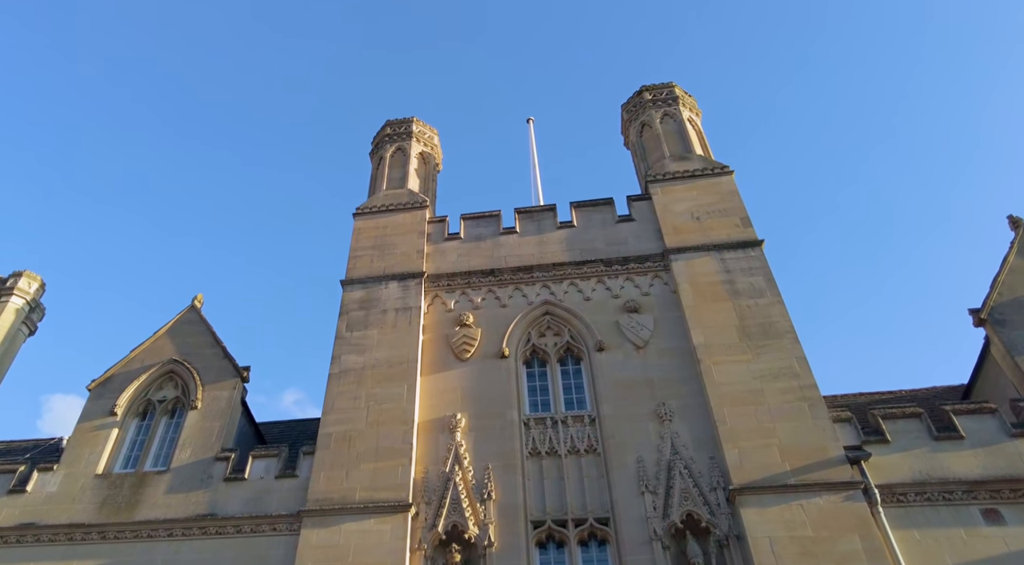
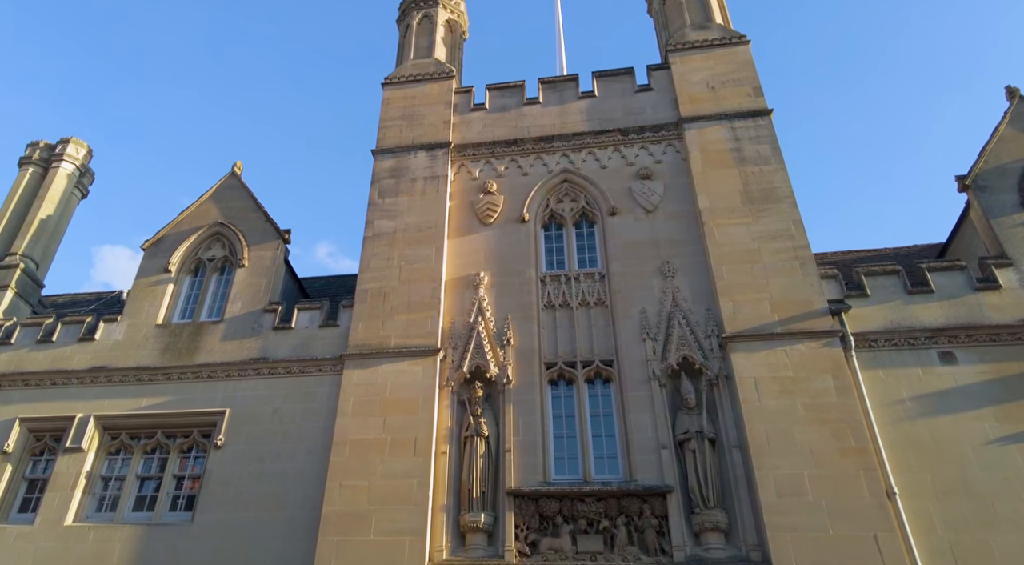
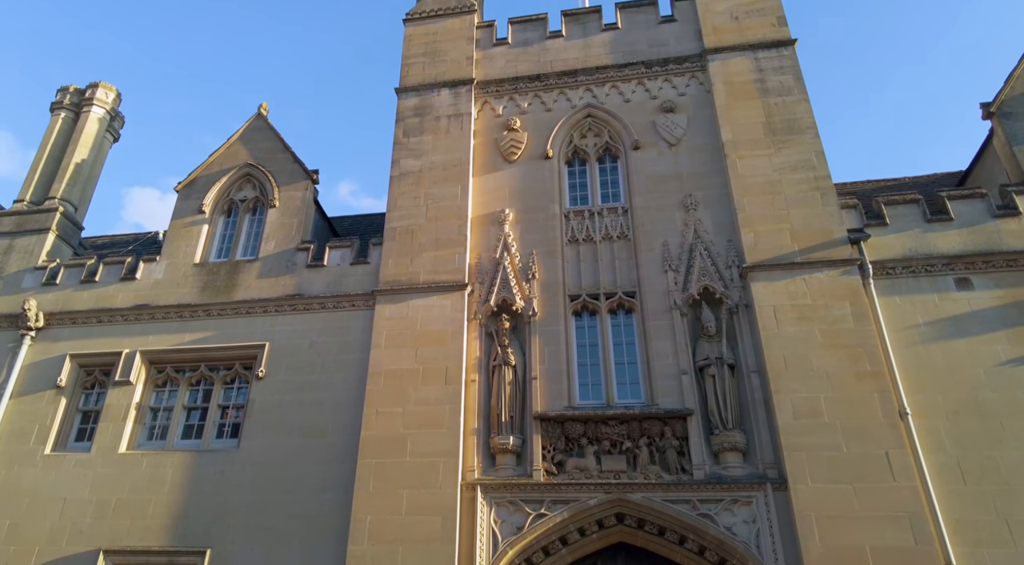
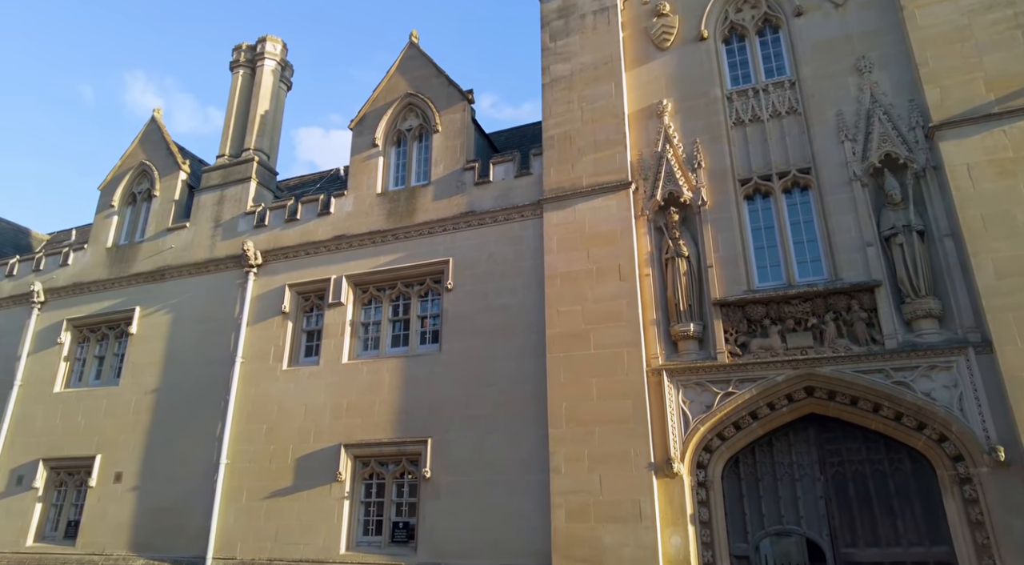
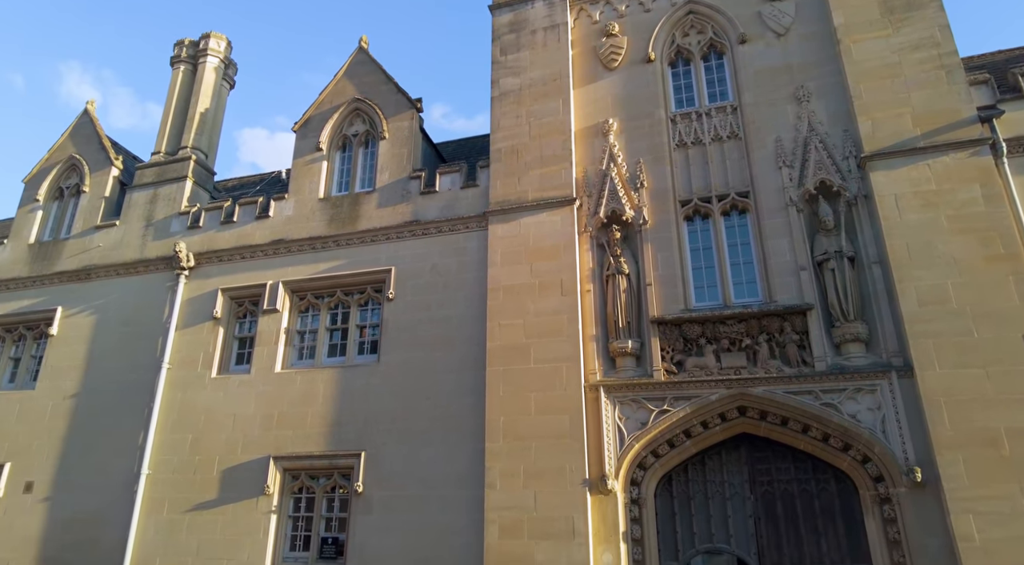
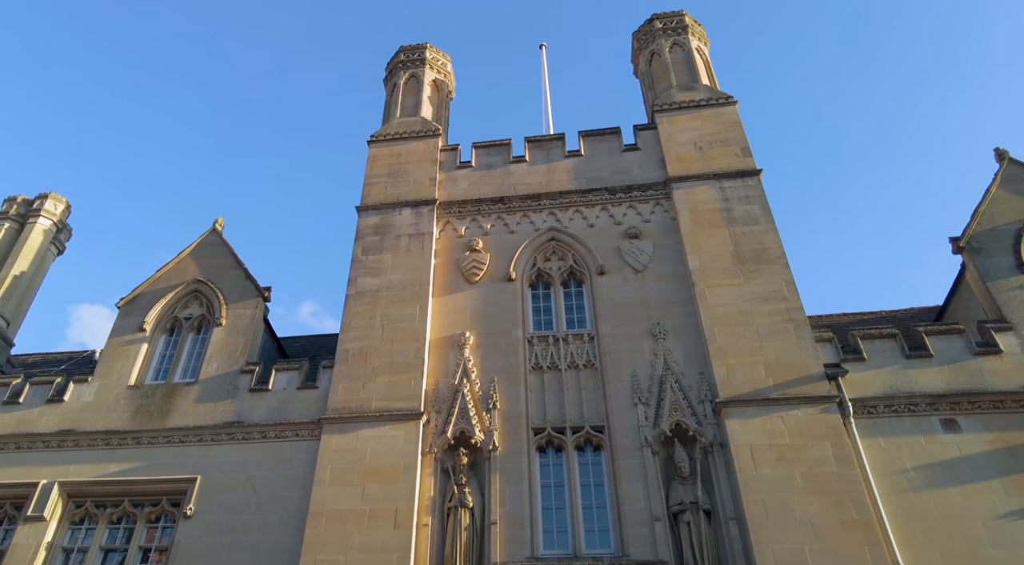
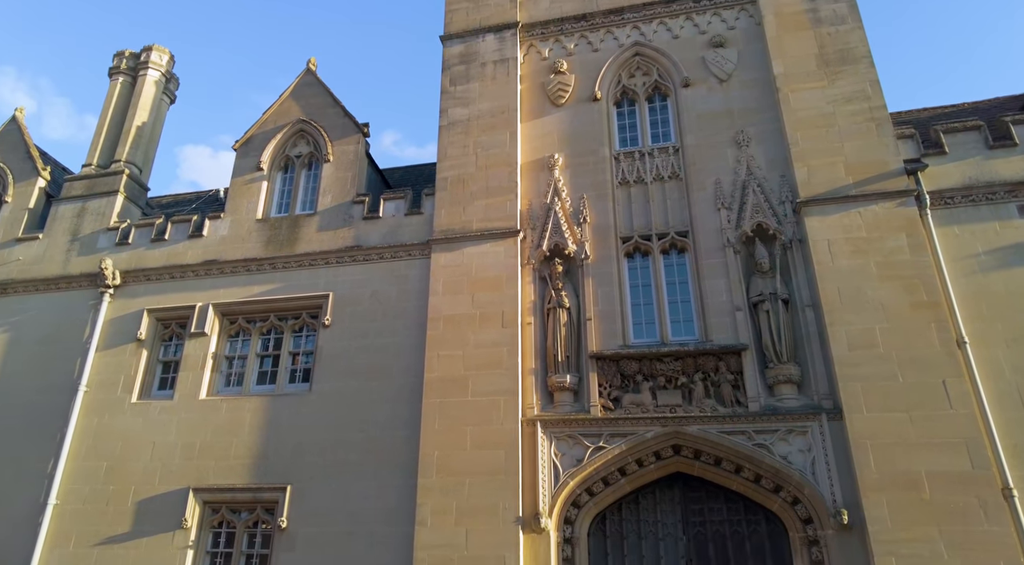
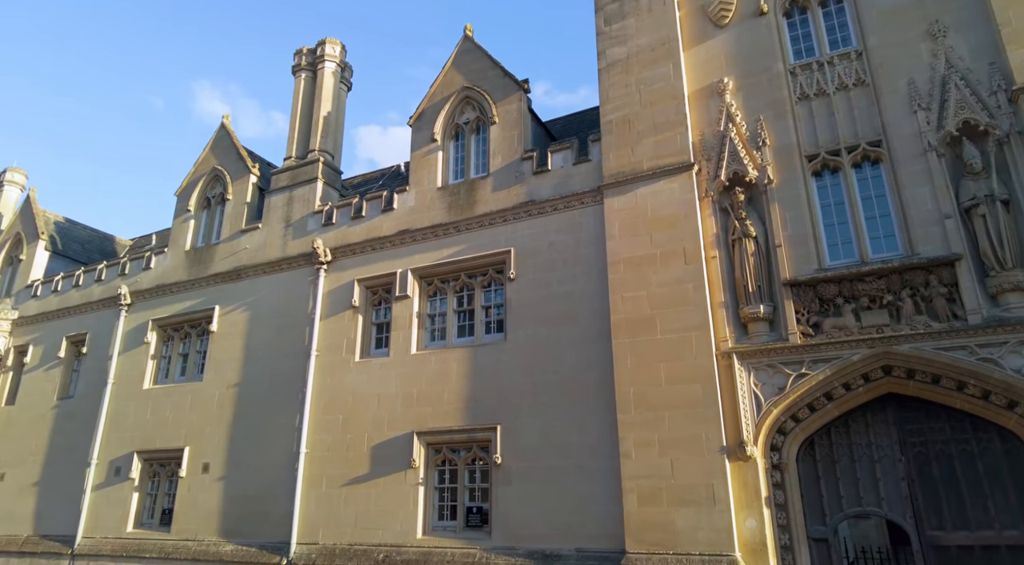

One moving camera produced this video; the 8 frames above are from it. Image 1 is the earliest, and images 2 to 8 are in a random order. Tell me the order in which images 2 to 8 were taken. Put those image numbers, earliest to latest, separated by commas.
6, 2, 3, 7, 5, 4, 8
